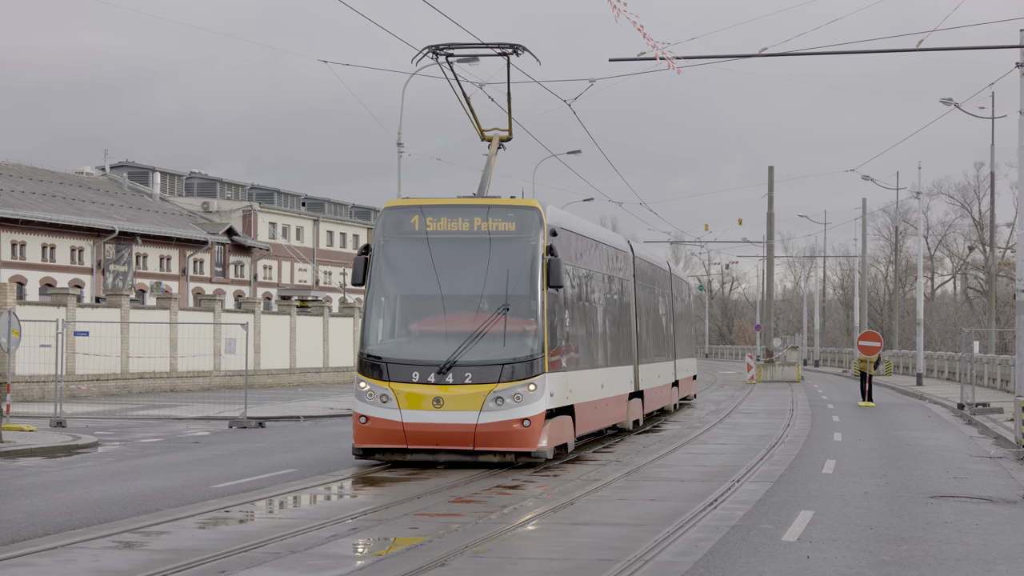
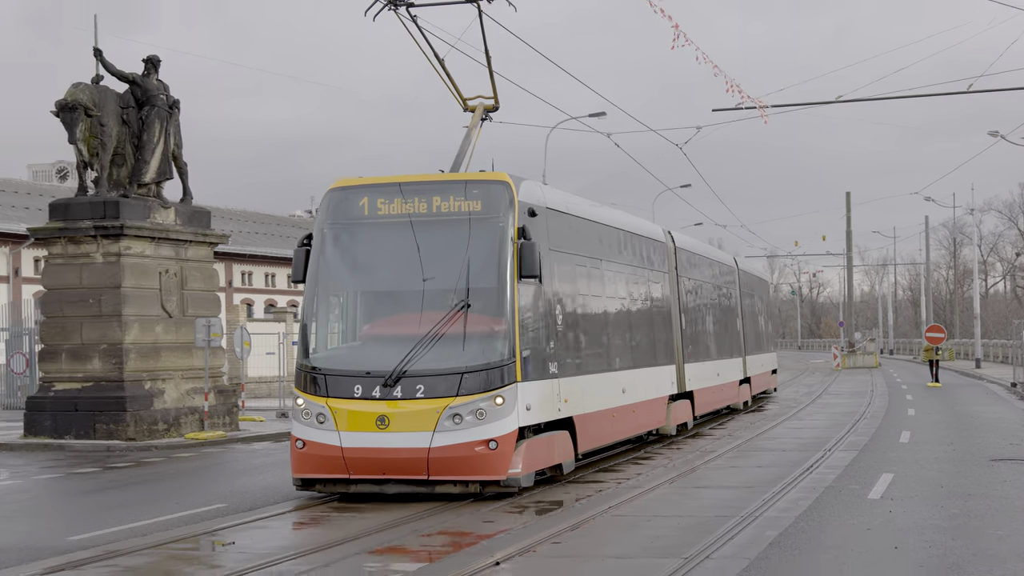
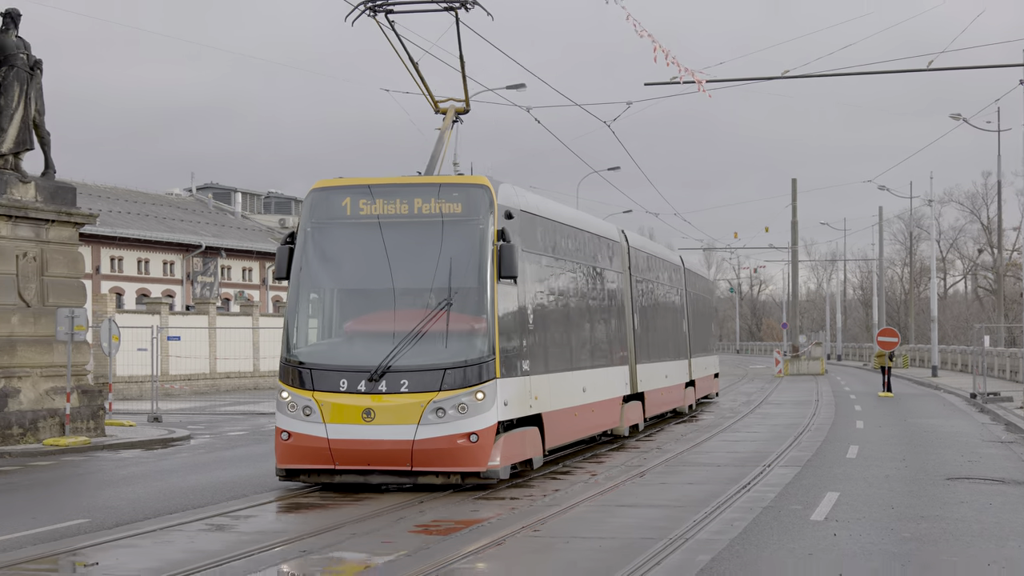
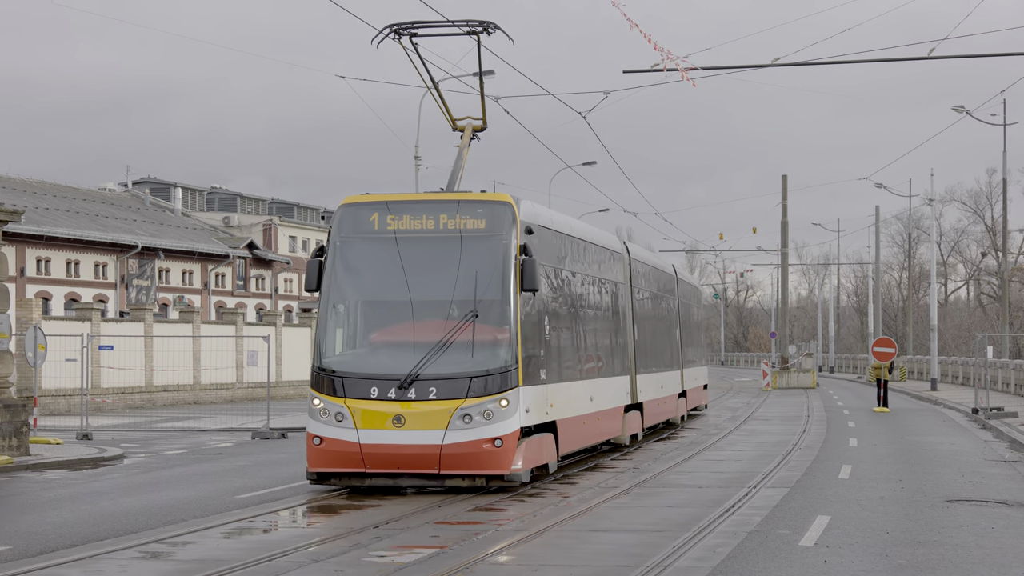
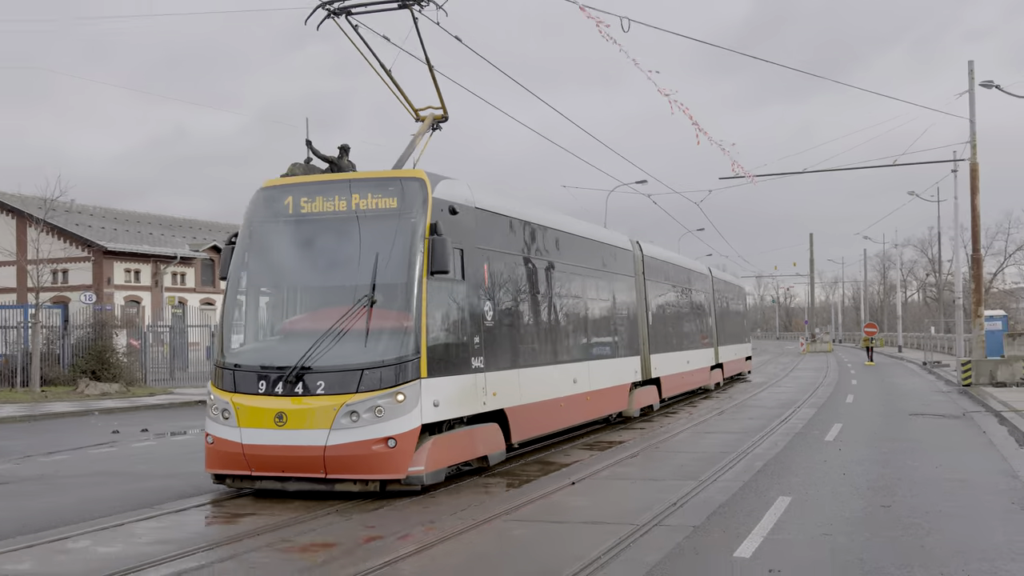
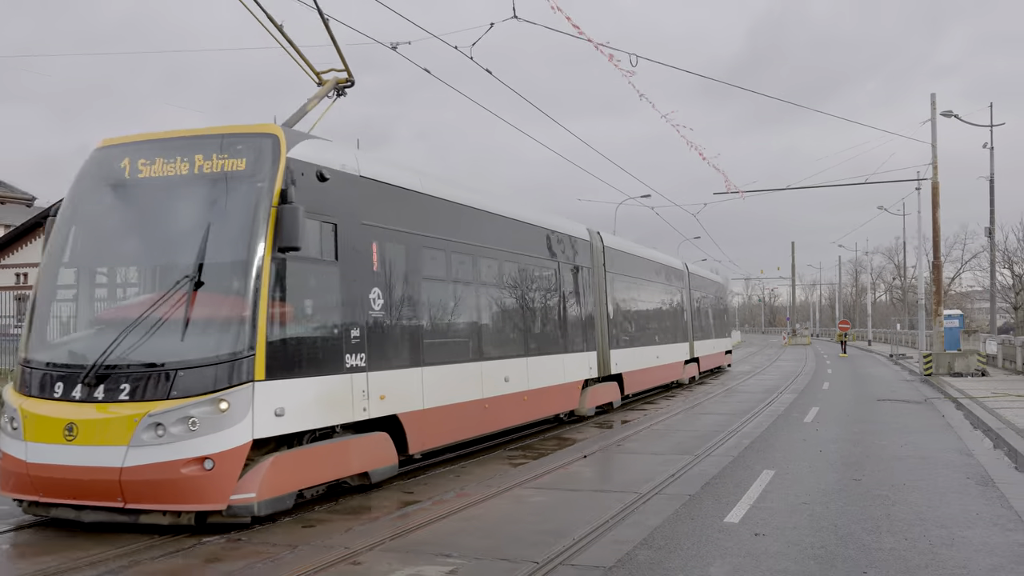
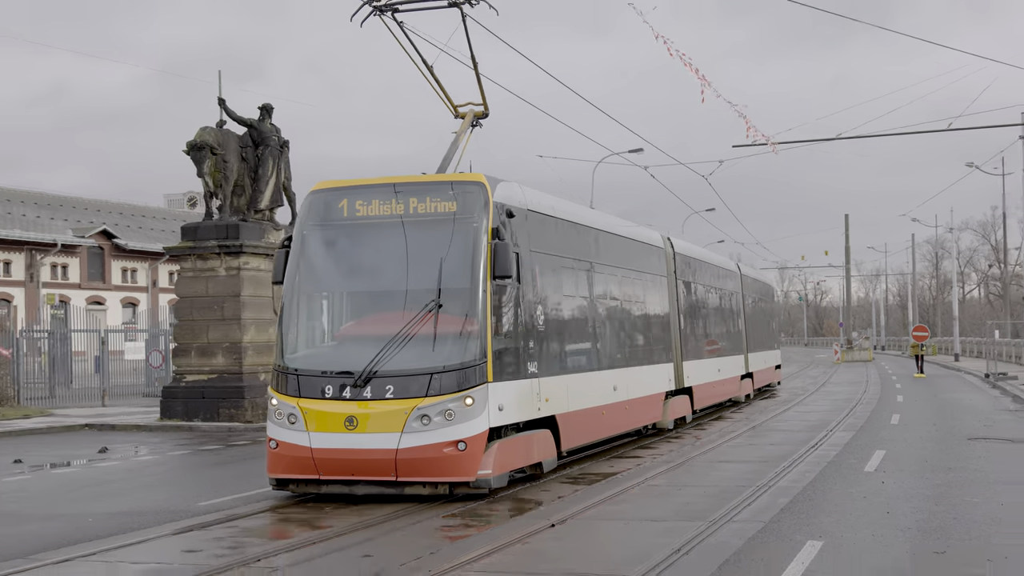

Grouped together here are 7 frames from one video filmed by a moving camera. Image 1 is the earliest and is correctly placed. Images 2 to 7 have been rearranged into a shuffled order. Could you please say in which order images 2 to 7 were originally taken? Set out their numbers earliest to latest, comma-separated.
4, 3, 2, 7, 5, 6
